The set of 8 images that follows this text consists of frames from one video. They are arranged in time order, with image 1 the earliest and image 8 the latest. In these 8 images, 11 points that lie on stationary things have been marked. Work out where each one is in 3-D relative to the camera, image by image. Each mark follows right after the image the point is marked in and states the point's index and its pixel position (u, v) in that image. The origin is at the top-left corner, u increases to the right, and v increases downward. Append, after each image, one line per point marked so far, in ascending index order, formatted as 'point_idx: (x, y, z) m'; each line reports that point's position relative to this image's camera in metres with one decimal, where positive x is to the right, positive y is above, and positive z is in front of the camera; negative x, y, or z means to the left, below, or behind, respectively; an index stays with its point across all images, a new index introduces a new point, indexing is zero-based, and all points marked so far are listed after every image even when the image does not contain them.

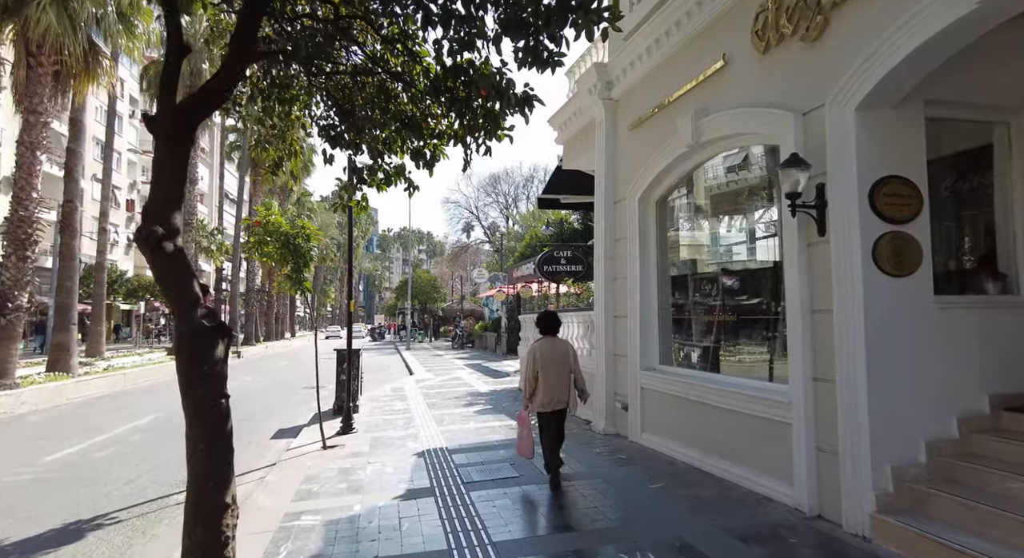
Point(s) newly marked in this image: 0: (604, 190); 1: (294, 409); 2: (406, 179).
0: (+1.2, +1.2, +7.9) m
1: (-4.3, -2.6, +11.7) m
2: (-0.9, +0.9, +5.2) m
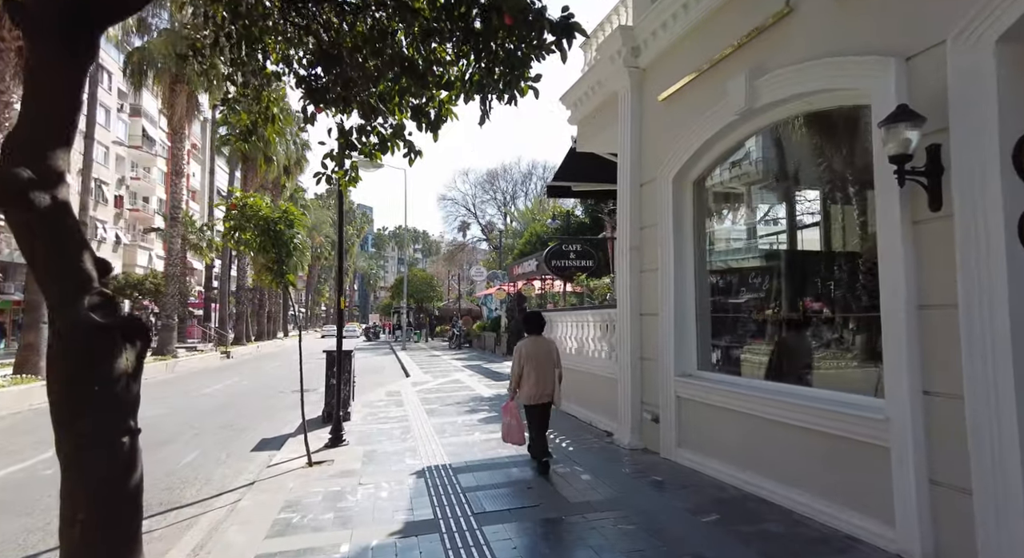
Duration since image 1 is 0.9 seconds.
0: (+1.4, +1.3, +7.0) m
1: (-4.2, -2.5, +10.7) m
2: (-0.8, +1.0, +4.3) m
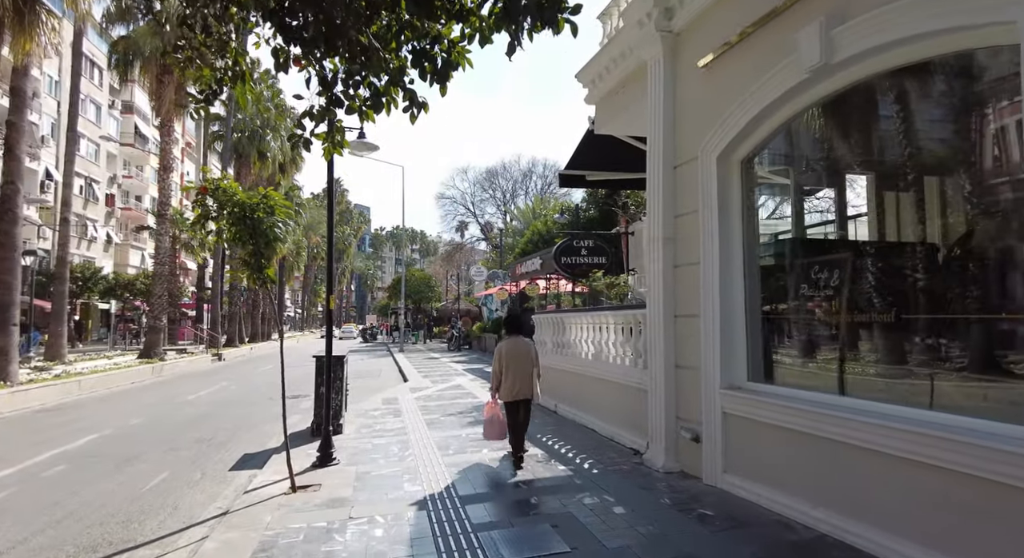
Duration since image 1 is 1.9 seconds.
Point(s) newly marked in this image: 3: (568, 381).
0: (+1.5, +1.3, +6.1) m
1: (-4.1, -2.5, +9.8) m
2: (-0.6, +1.0, +3.4) m
3: (+0.9, -1.5, +9.0) m
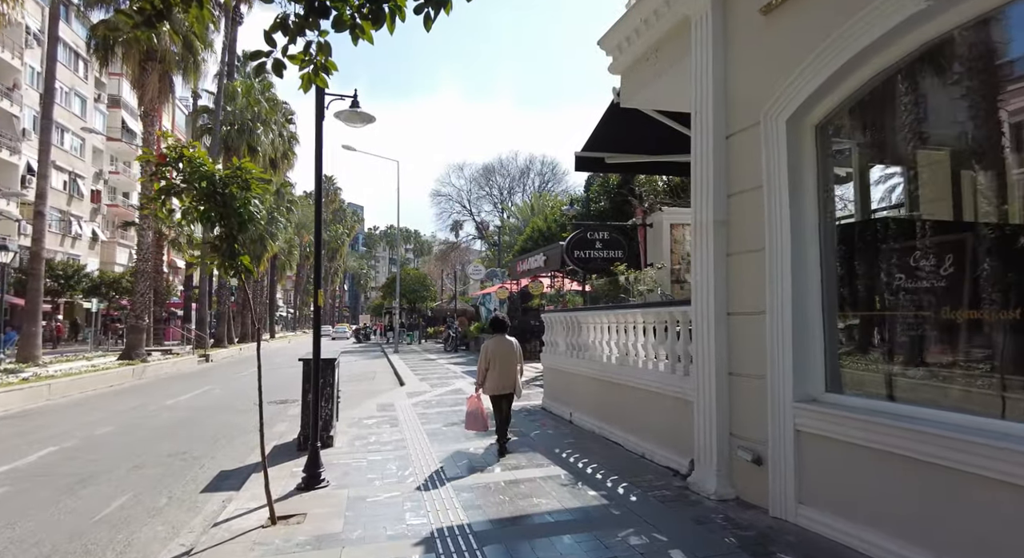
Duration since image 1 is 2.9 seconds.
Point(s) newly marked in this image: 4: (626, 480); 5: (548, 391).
0: (+1.7, +1.4, +5.2) m
1: (-3.9, -2.4, +8.8) m
2: (-0.4, +1.1, +2.4) m
3: (+1.0, -1.4, +8.1) m
4: (+1.1, -1.9, +5.5) m
5: (+0.6, -1.8, +9.8) m
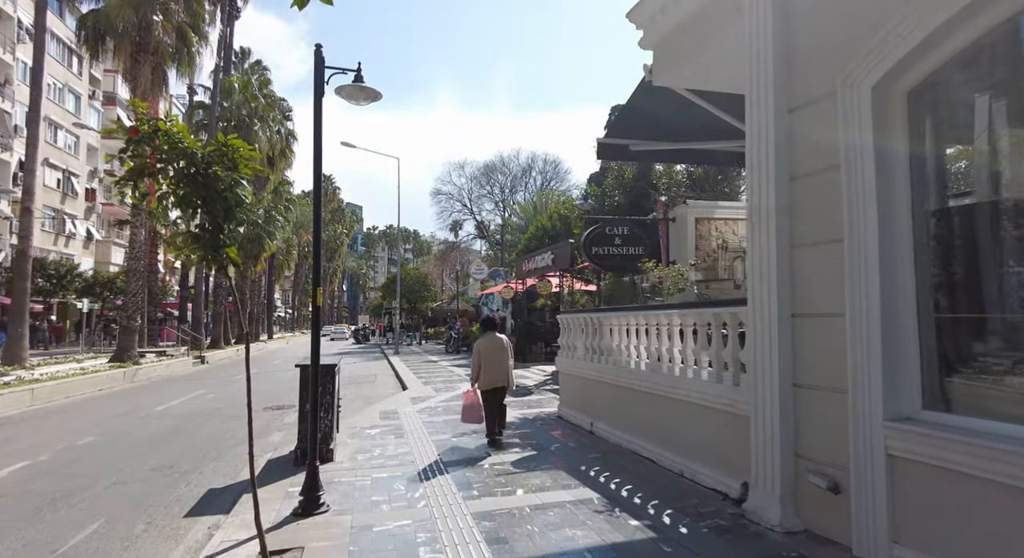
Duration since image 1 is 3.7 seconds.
0: (+1.9, +1.4, +4.5) m
1: (-3.7, -2.4, +8.1) m
2: (-0.2, +1.1, +1.7) m
3: (+1.2, -1.4, +7.4) m
4: (+1.3, -1.8, +4.8) m
5: (+0.8, -1.8, +9.1) m
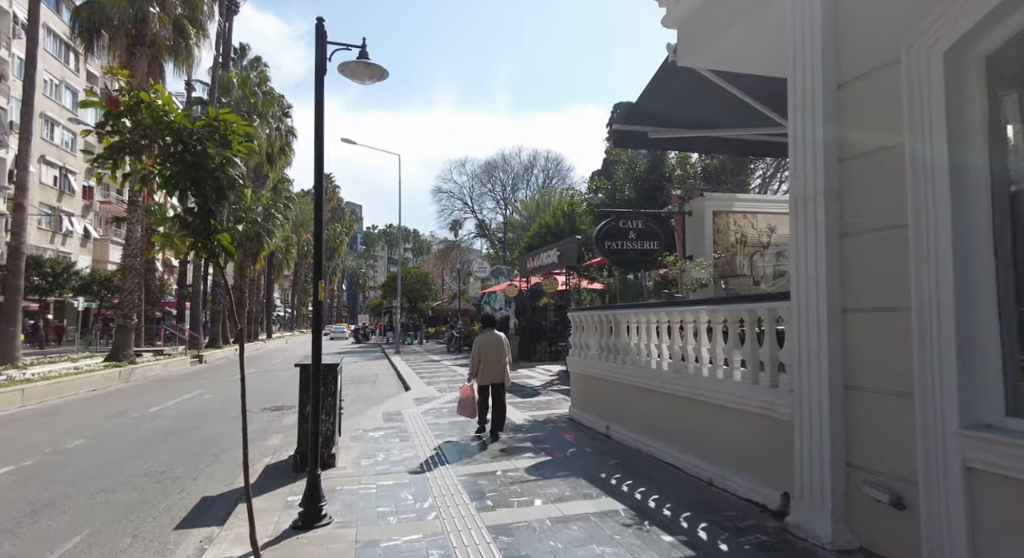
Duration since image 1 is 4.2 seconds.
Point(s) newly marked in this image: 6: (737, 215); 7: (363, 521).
0: (+2.1, +1.5, +4.1) m
1: (-3.6, -2.3, +7.7) m
2: (0.0, +1.2, +1.3) m
3: (+1.4, -1.4, +7.0) m
4: (+1.4, -1.8, +4.4) m
5: (+0.9, -1.8, +8.7) m
6: (+3.6, +1.0, +9.5) m
7: (-1.2, -1.9, +4.7) m
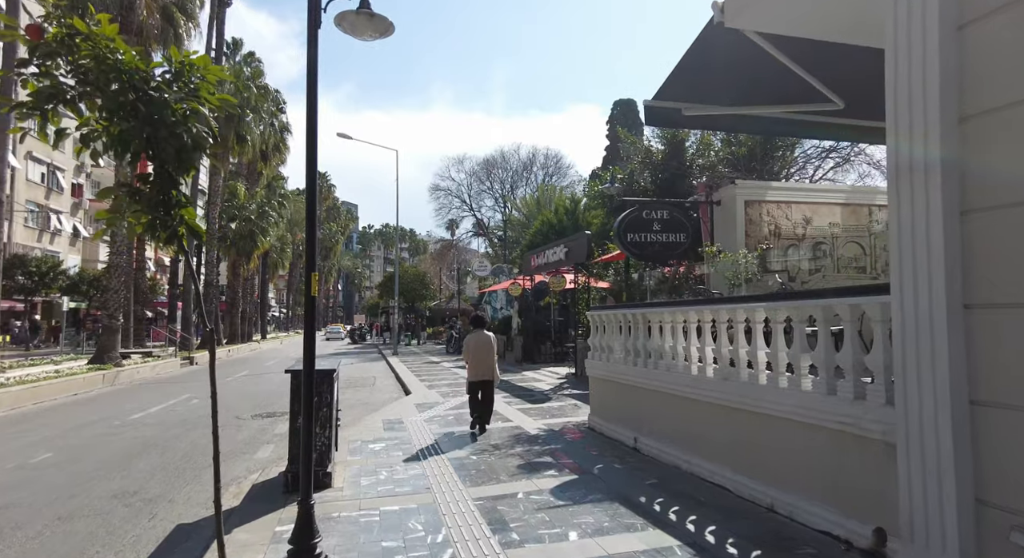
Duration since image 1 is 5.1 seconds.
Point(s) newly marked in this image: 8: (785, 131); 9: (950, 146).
0: (+2.3, +1.5, +3.3) m
1: (-3.4, -2.2, +6.9) m
2: (+0.2, +1.2, +0.5) m
3: (+1.6, -1.3, +6.2) m
4: (+1.6, -1.7, +3.6) m
5: (+1.1, -1.7, +7.9) m
6: (+3.8, +1.1, +8.7) m
7: (-1.0, -1.9, +3.9) m
8: (+3.4, +1.8, +7.4) m
9: (+2.3, +0.7, +3.2) m
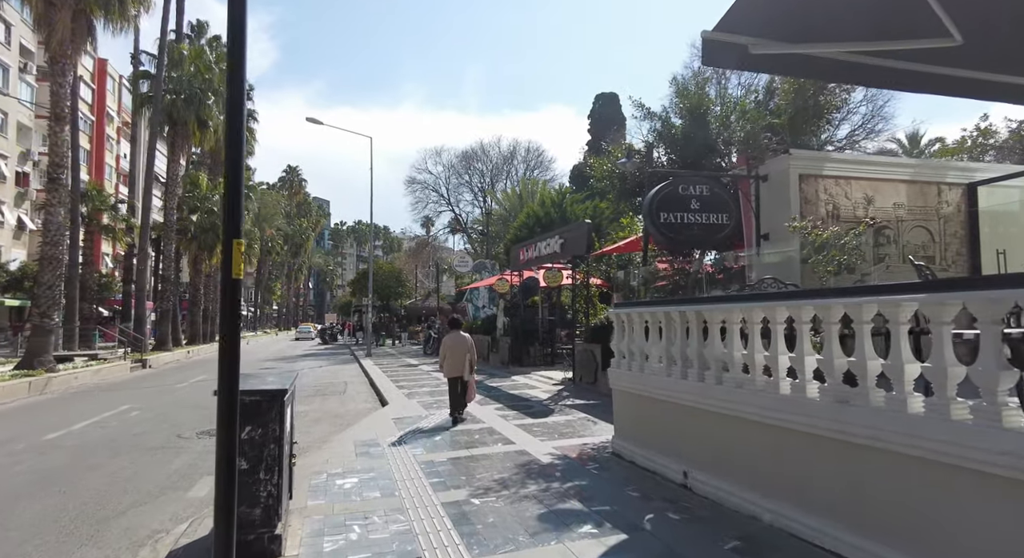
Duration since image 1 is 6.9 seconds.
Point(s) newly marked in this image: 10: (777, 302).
0: (+2.6, +1.6, +1.8) m
1: (-3.3, -2.1, +5.1) m
2: (+0.6, +1.4, -1.1) m
3: (+1.7, -1.2, +4.7) m
4: (+1.9, -1.6, +2.1) m
5: (+1.2, -1.6, +6.4) m
6: (+3.8, +1.2, +7.3) m
7: (-0.7, -1.7, +2.3) m
8: (+3.5, +1.9, +5.9) m
9: (+2.6, +0.8, +1.7) m
10: (+1.9, -0.1, +4.3) m
